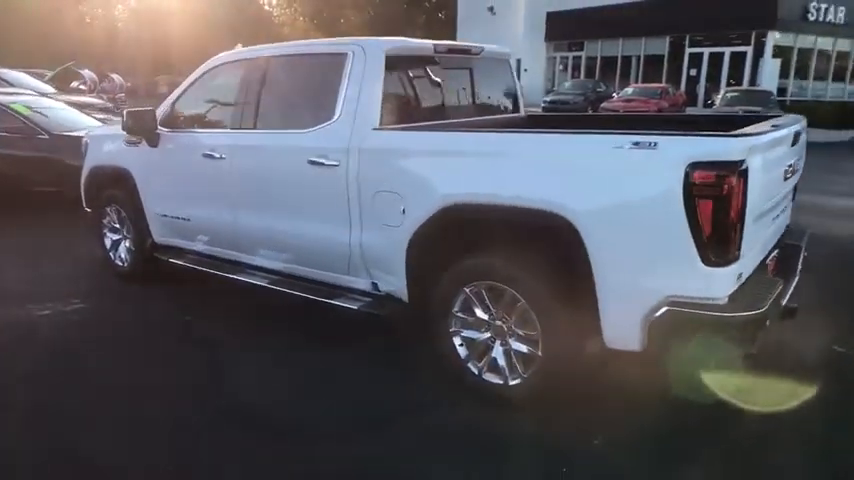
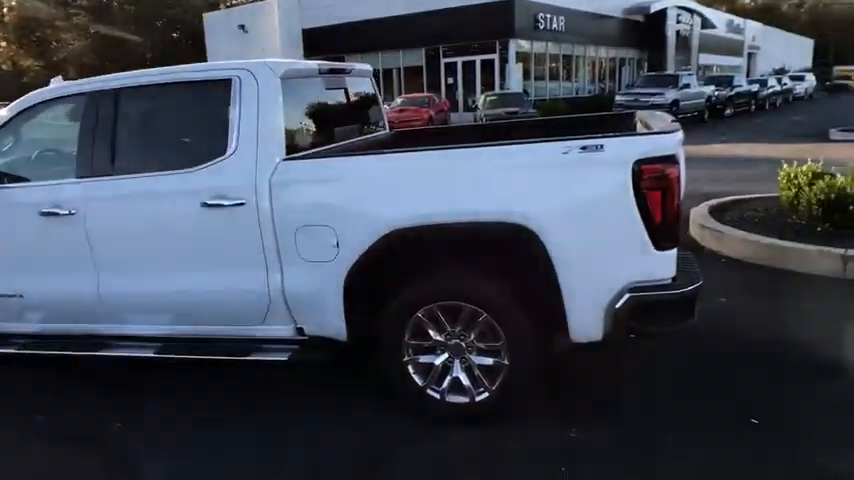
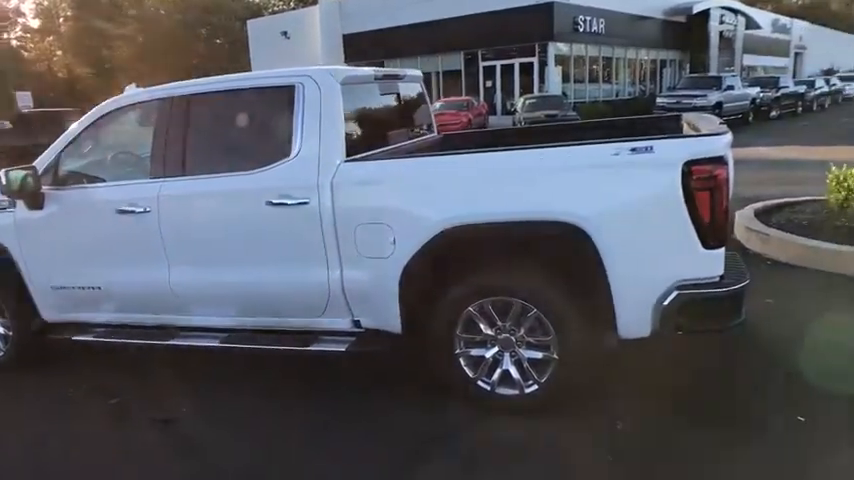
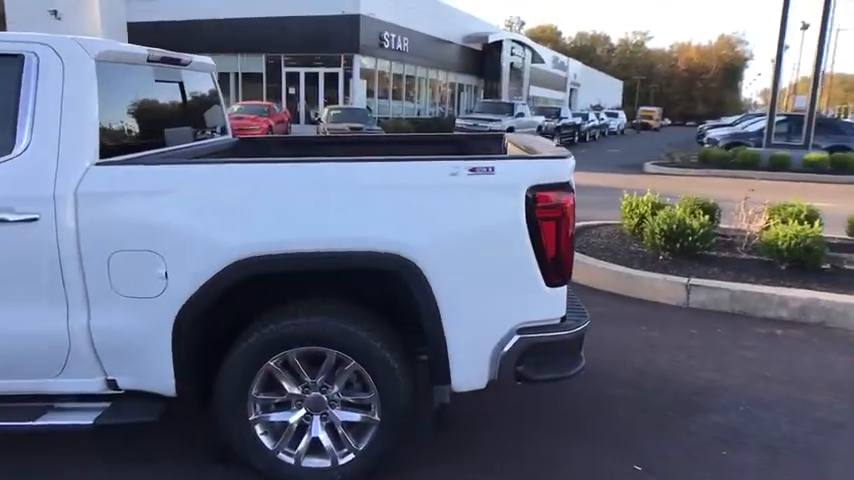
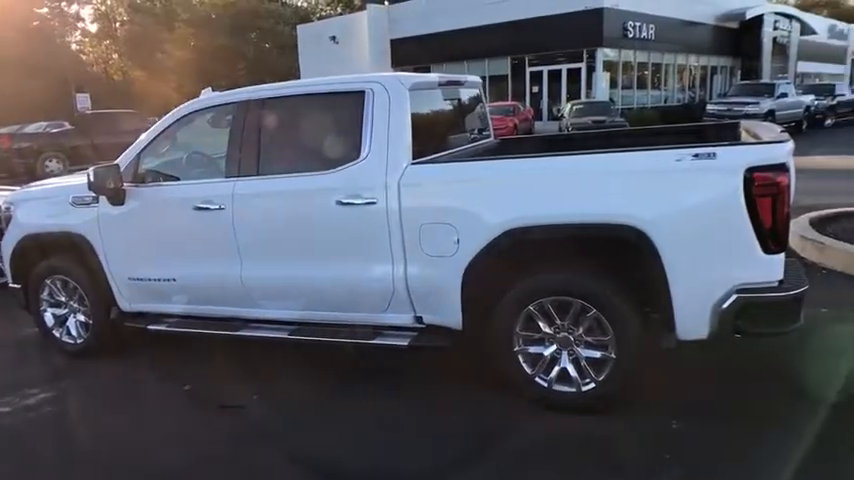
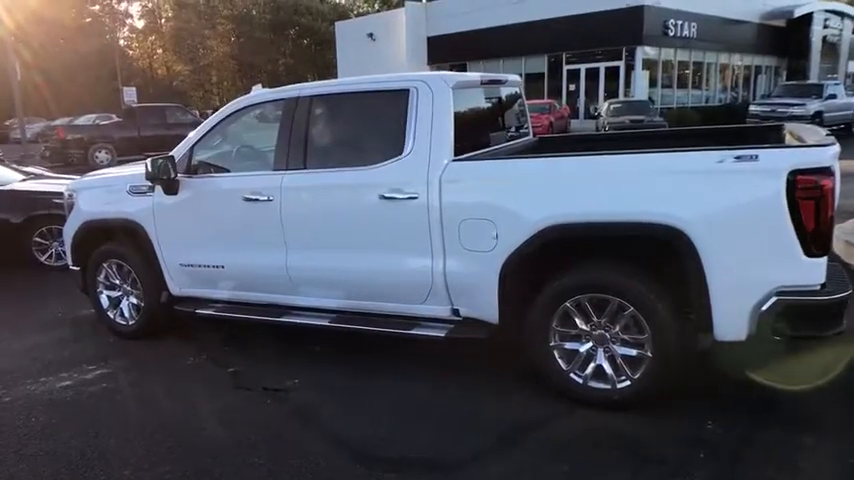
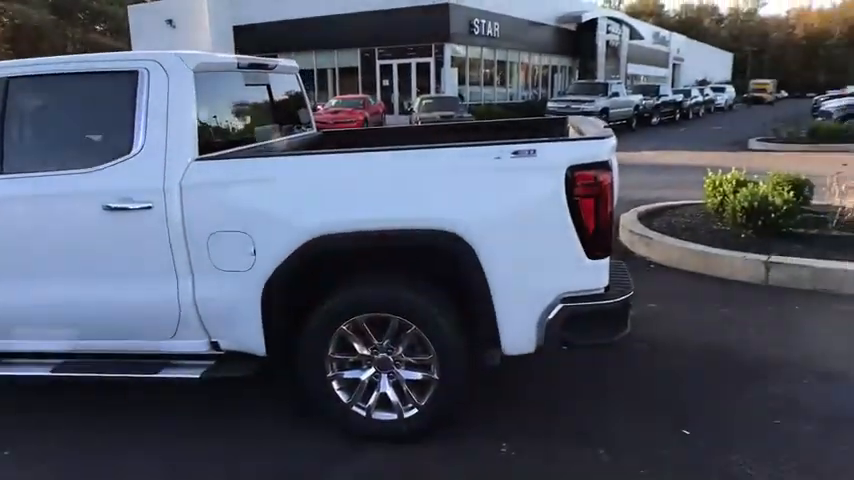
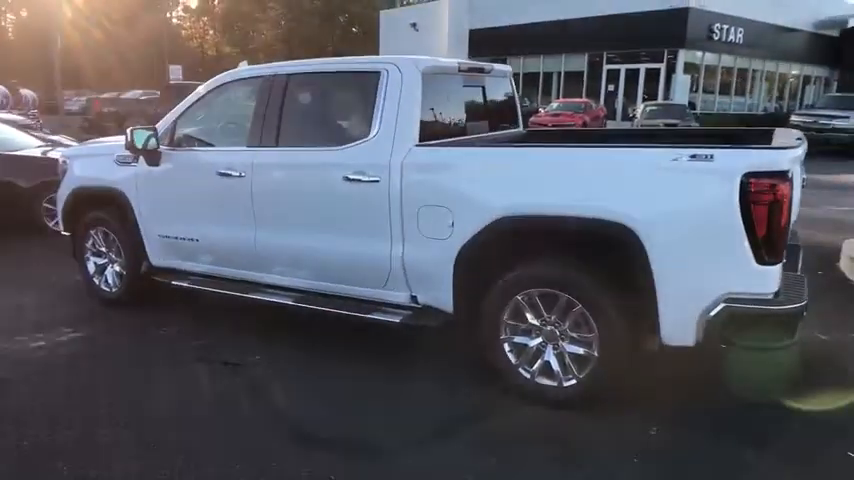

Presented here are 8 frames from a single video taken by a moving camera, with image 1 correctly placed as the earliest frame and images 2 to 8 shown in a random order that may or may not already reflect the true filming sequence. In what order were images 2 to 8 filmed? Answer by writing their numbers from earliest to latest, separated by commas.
8, 6, 5, 3, 2, 7, 4
